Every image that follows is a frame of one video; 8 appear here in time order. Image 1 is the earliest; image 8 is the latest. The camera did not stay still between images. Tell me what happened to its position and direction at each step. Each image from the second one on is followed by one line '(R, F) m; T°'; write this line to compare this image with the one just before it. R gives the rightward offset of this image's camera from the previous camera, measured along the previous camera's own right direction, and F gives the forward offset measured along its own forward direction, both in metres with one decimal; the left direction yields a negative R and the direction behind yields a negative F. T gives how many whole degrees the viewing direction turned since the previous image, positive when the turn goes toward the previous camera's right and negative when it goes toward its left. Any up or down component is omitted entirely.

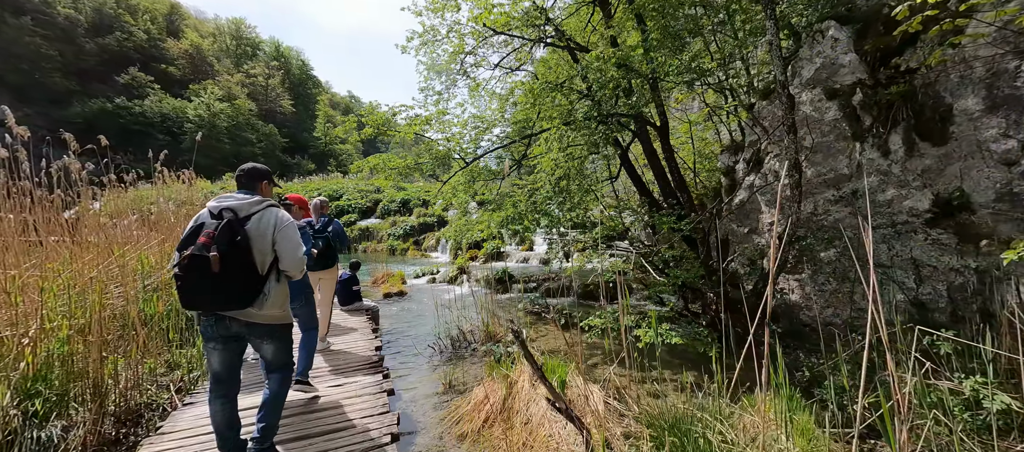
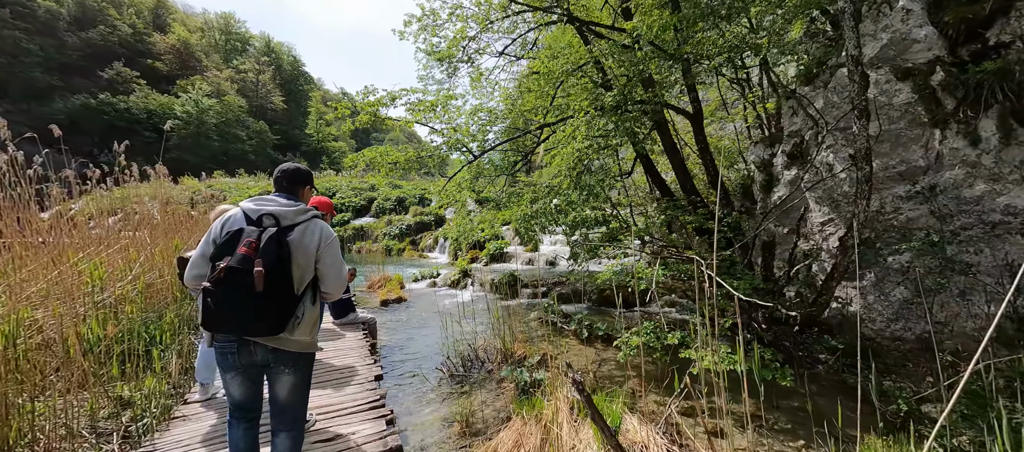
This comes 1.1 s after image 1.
(-0.3, +0.7) m; +1°
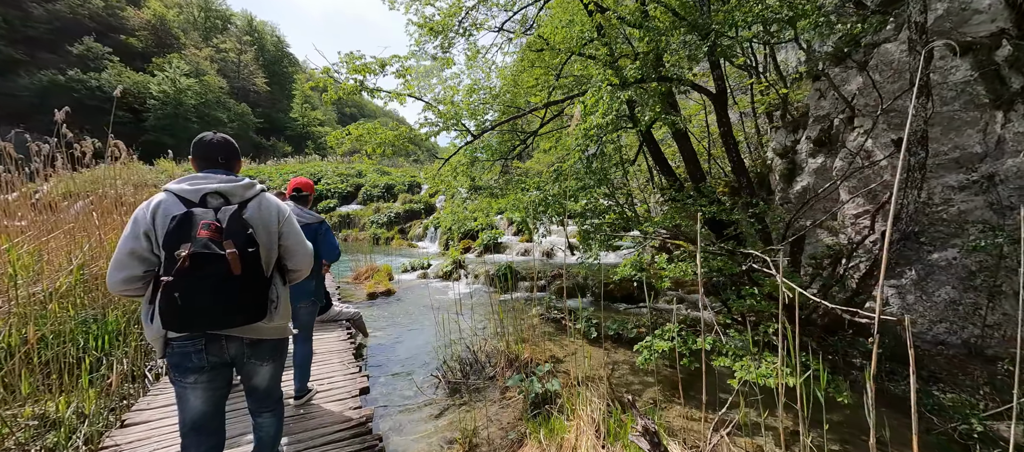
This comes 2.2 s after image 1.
(-0.2, +0.5) m; +2°
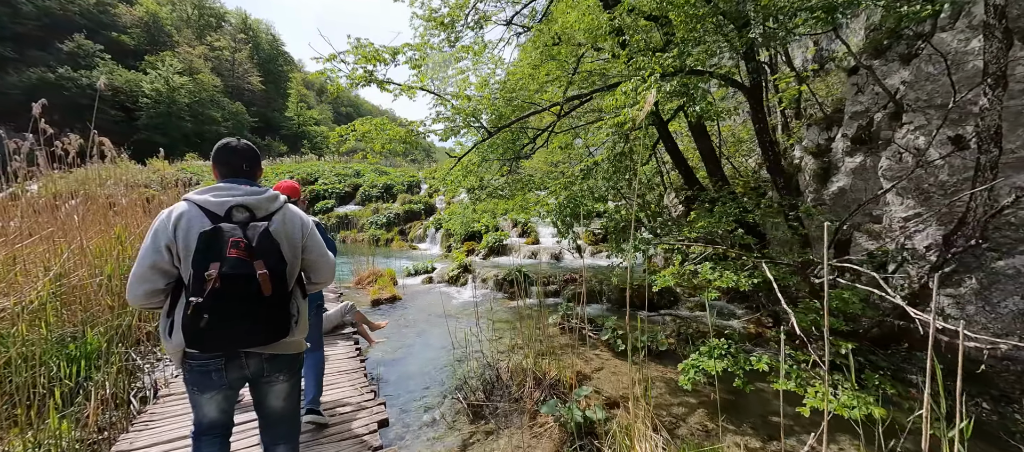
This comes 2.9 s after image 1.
(-0.3, +0.4) m; +1°
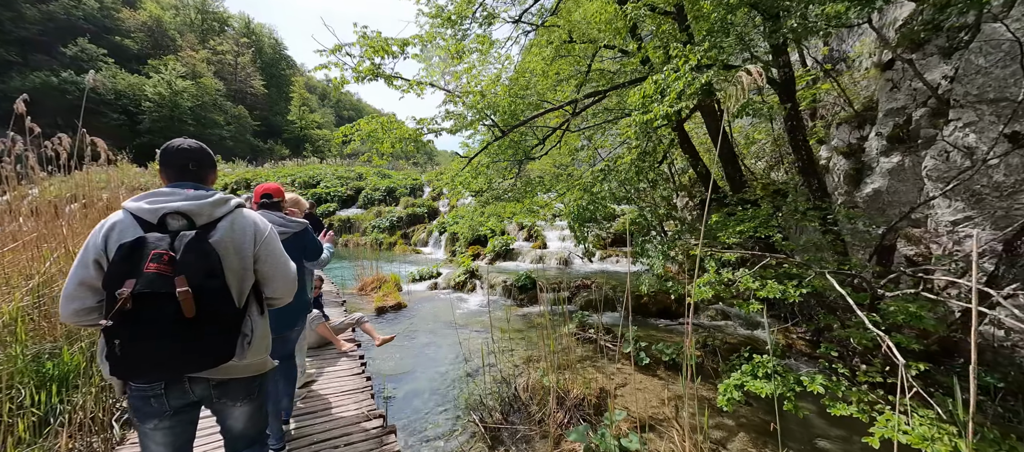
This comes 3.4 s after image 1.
(-0.1, +0.3) m; 0°
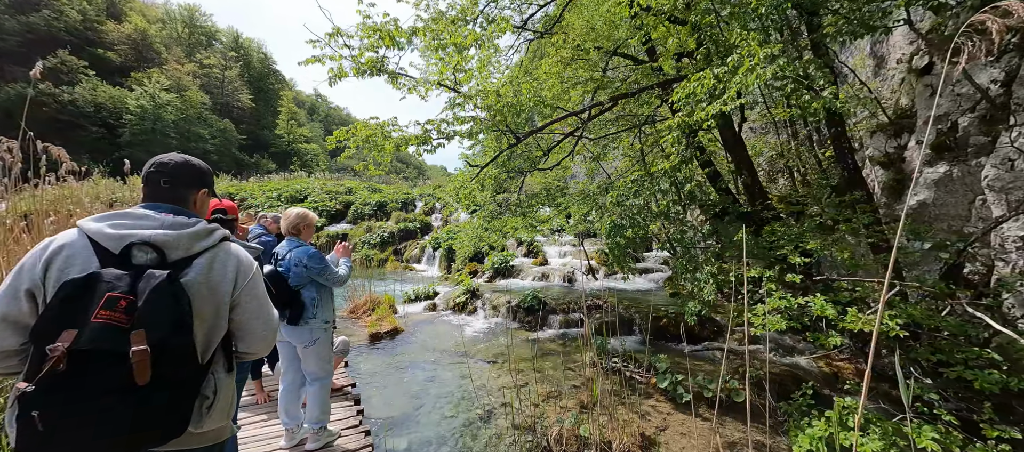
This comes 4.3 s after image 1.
(-0.3, +0.5) m; +2°
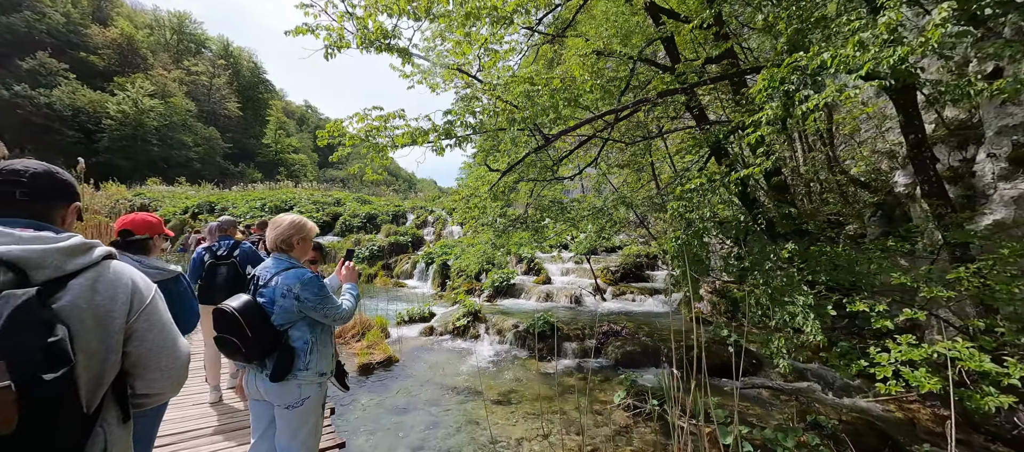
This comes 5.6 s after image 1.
(-0.3, +0.7) m; +2°
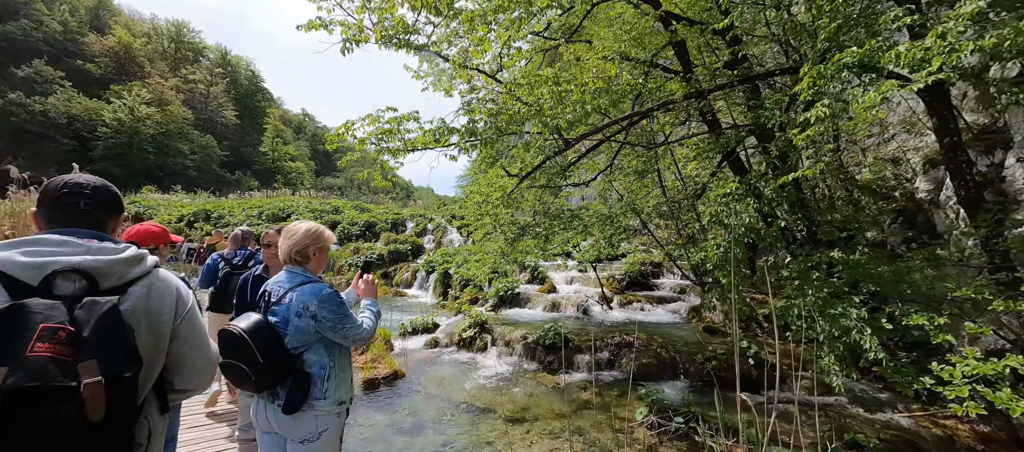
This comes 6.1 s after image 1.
(-0.2, +0.2) m; 0°
